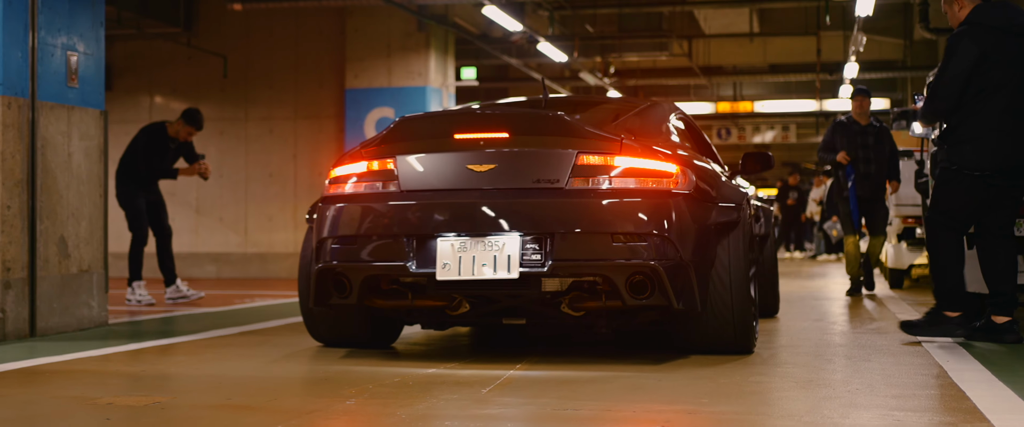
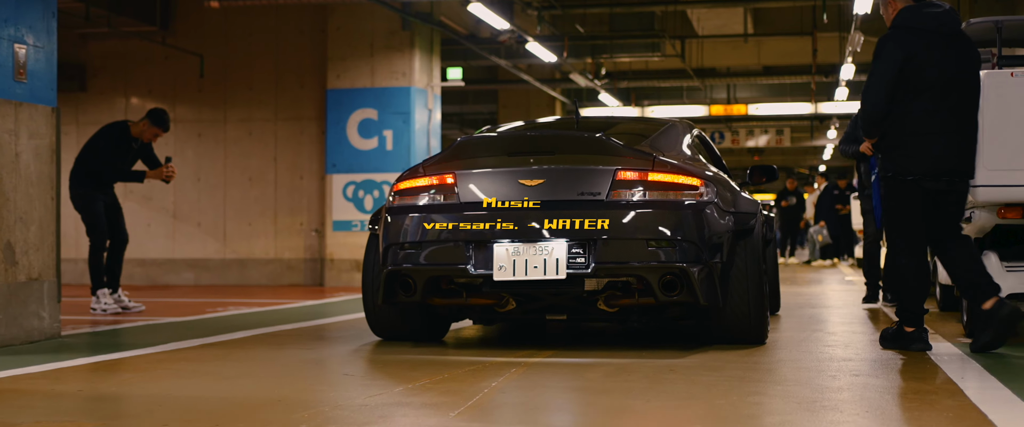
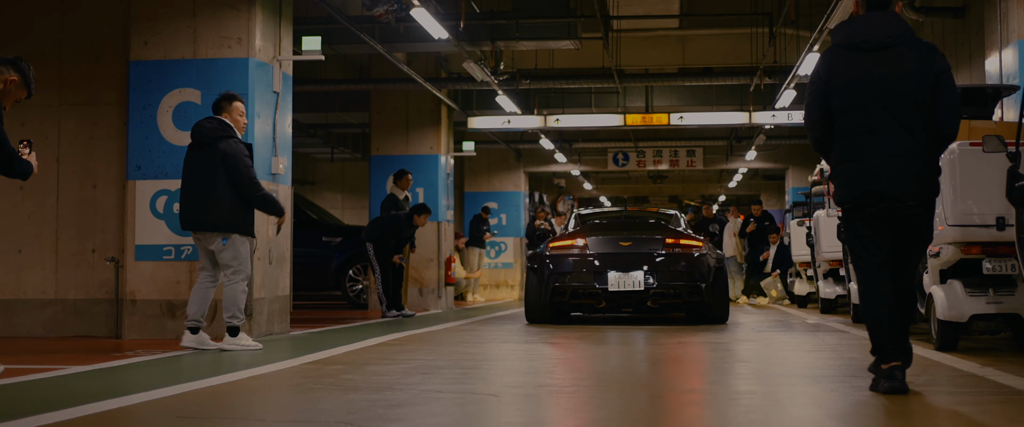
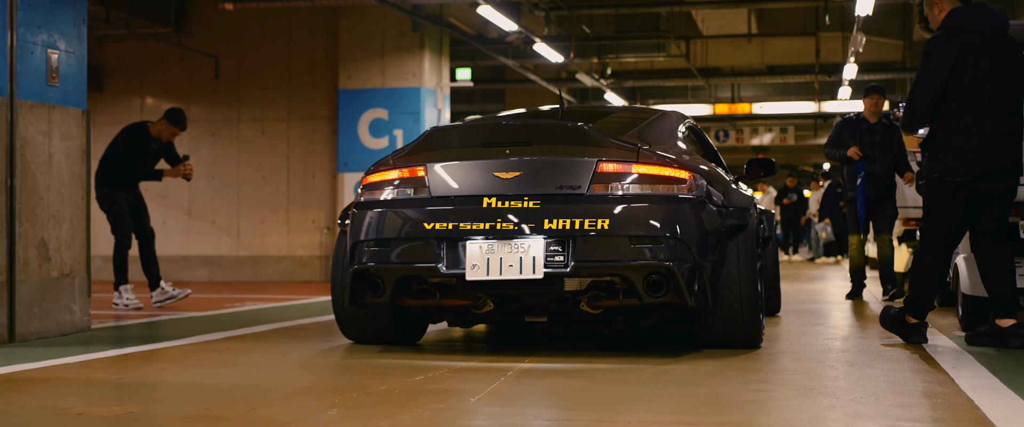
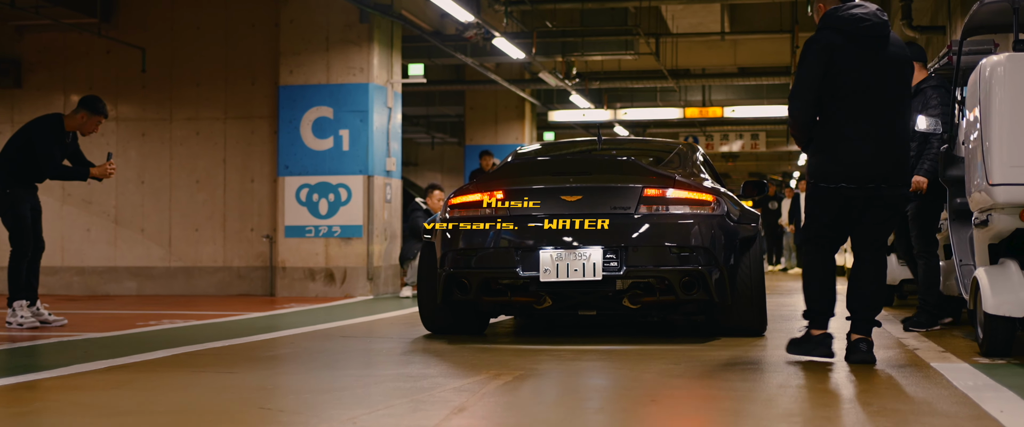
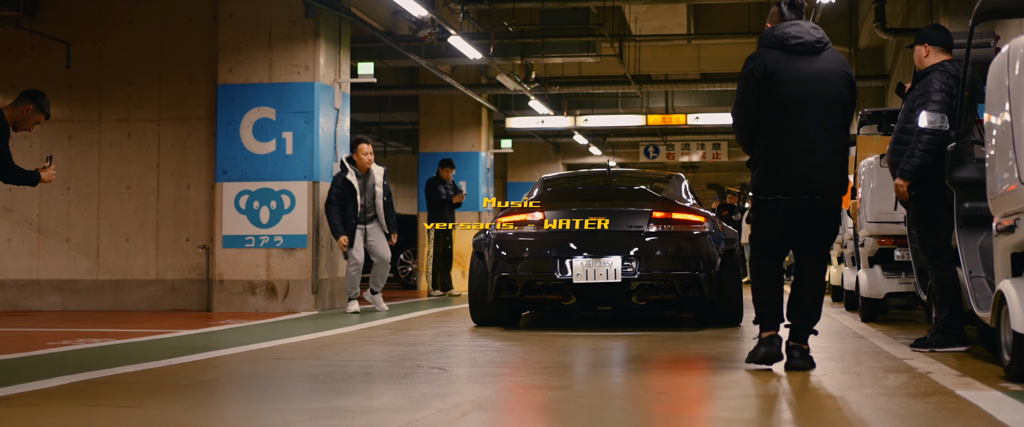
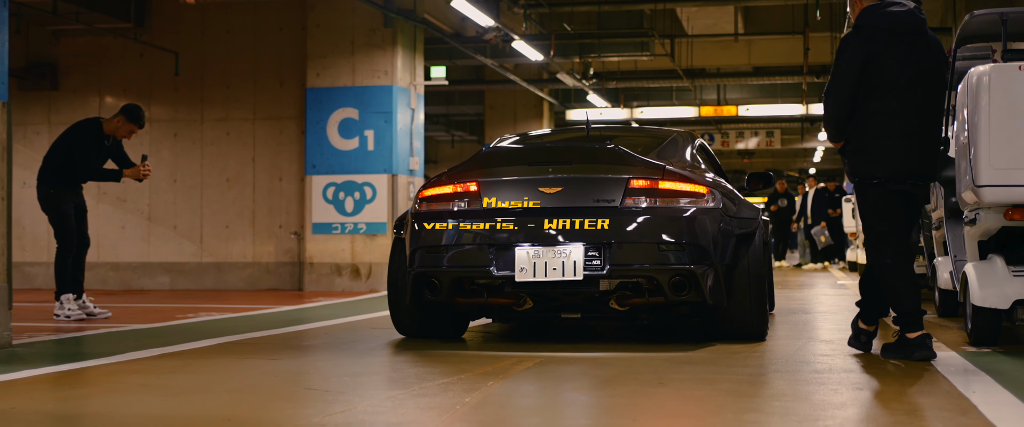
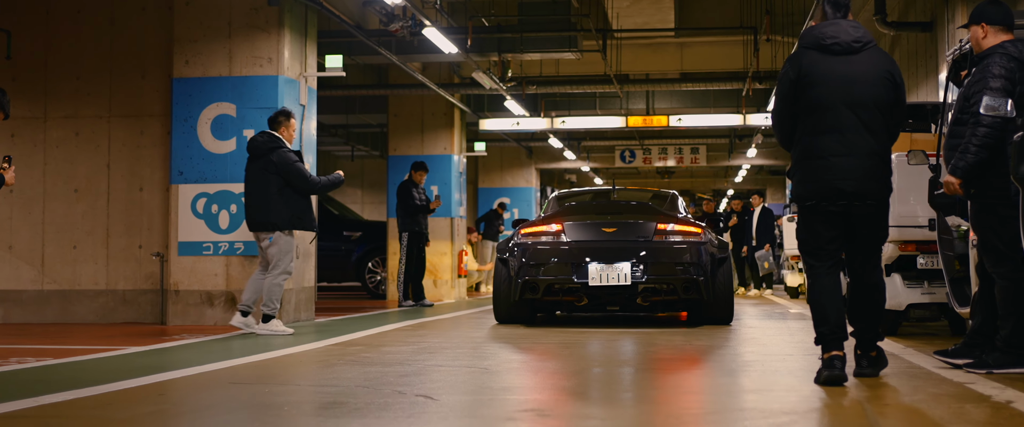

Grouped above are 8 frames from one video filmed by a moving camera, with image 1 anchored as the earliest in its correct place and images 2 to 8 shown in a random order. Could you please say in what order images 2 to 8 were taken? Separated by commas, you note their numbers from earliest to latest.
4, 2, 7, 5, 6, 8, 3
